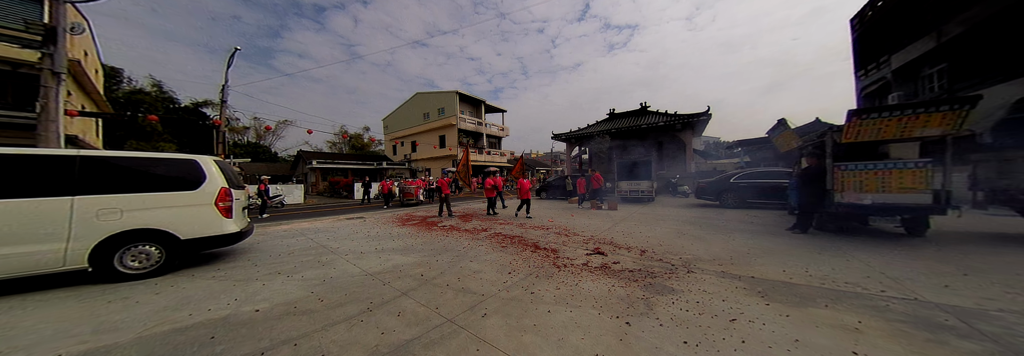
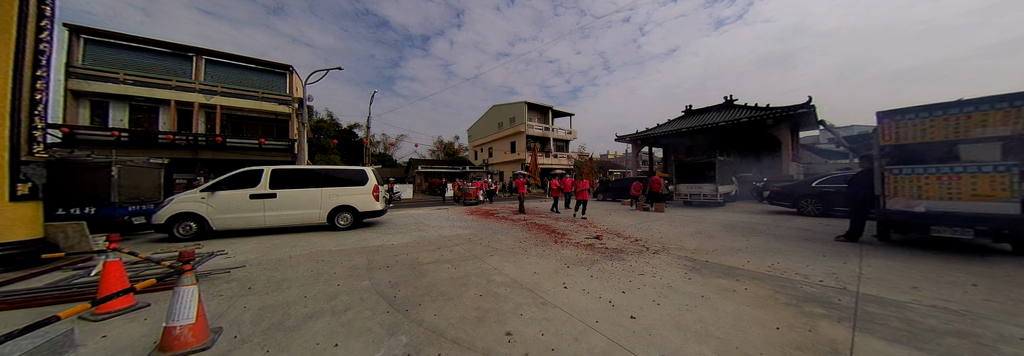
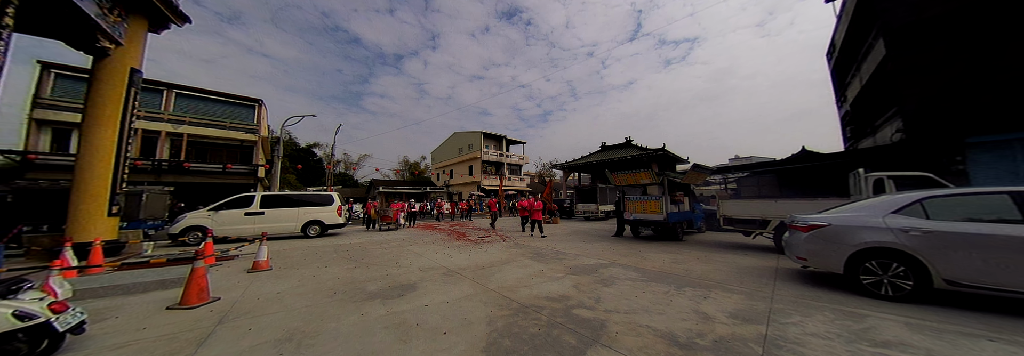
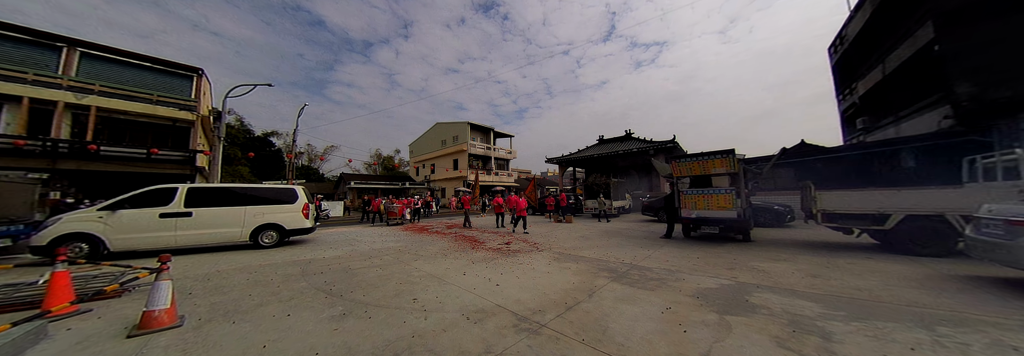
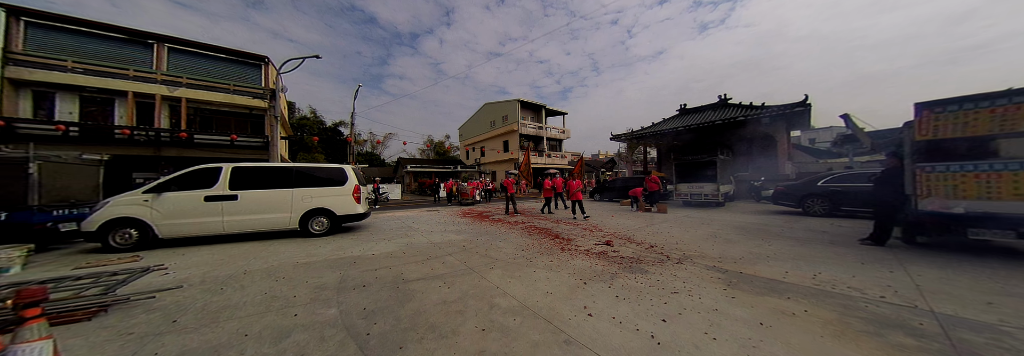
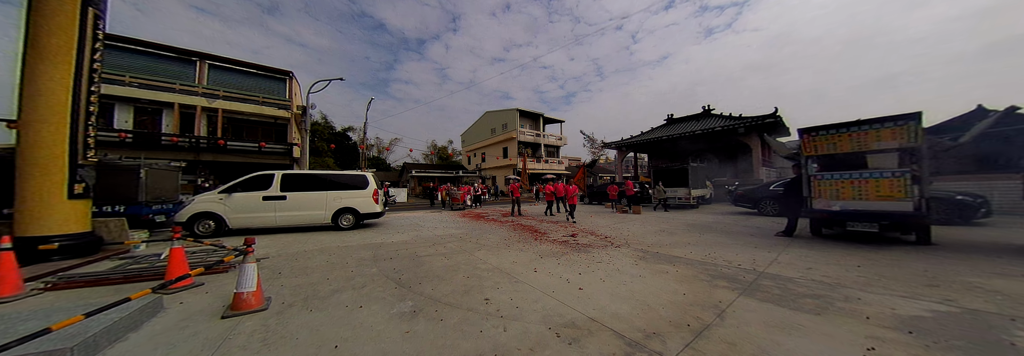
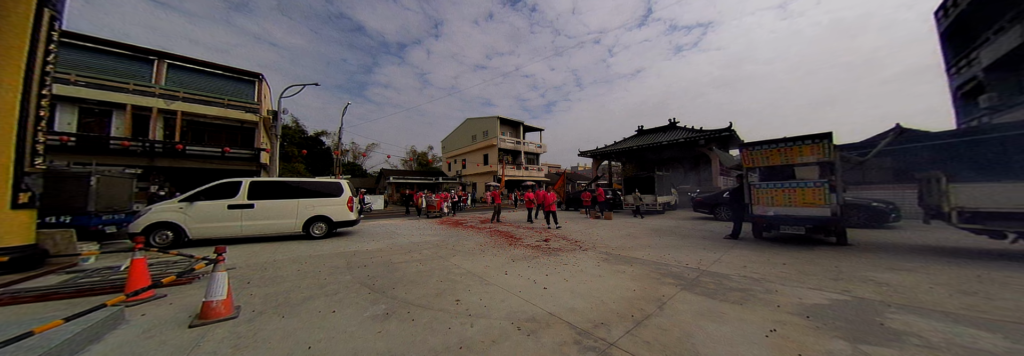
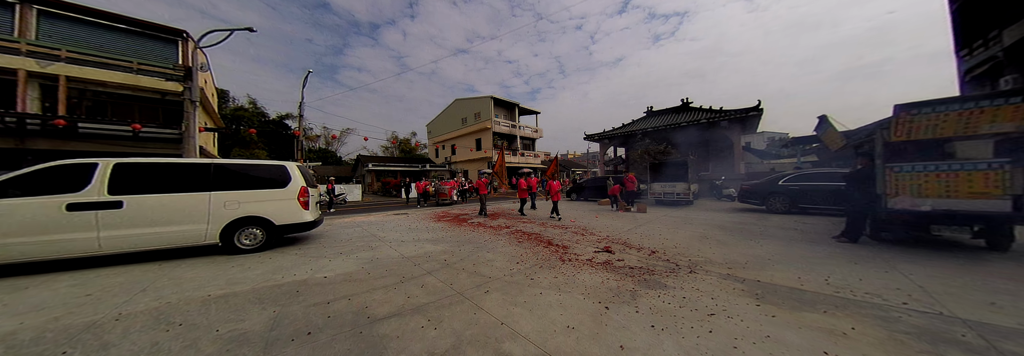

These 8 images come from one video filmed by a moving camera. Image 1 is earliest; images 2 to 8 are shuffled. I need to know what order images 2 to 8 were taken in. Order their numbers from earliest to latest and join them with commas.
8, 5, 2, 6, 7, 4, 3
